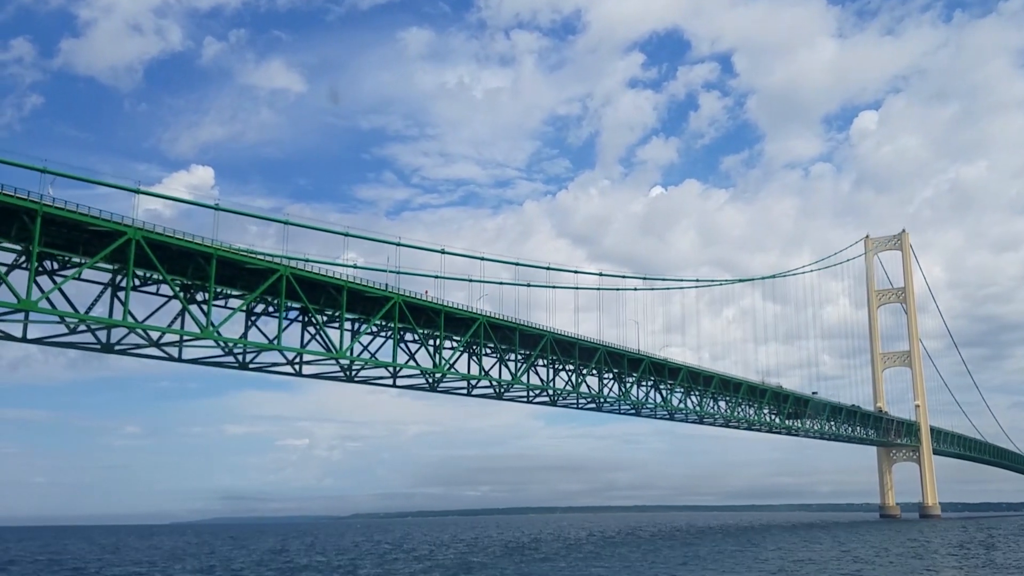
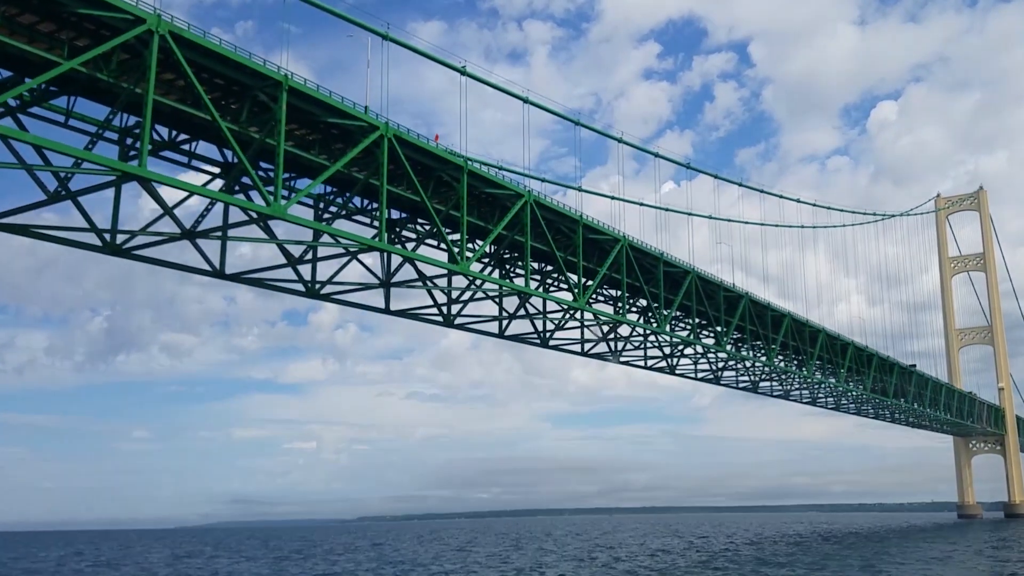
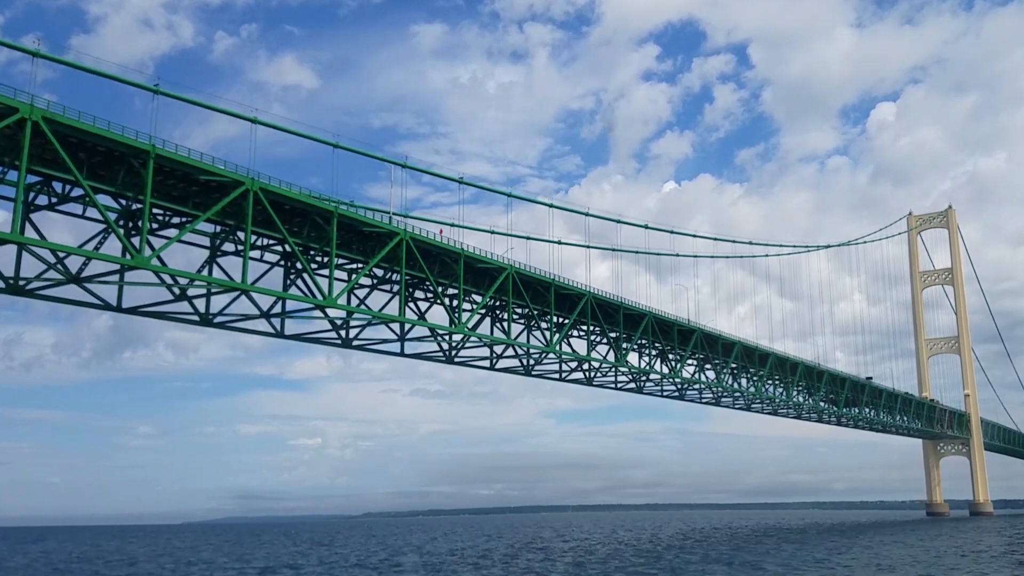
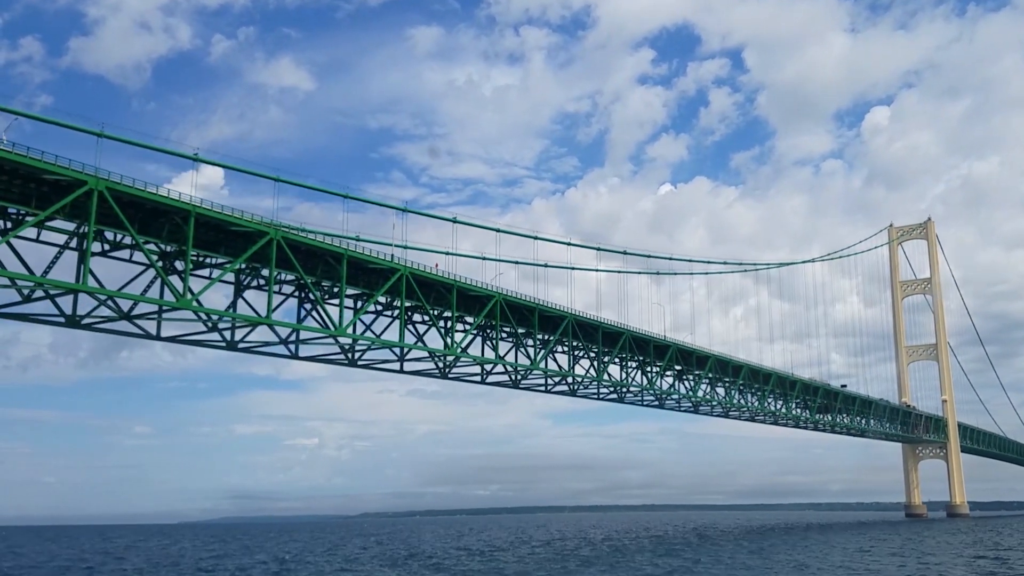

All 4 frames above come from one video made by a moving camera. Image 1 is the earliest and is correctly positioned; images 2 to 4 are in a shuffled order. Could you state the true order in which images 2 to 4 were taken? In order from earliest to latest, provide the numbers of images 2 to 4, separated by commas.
4, 3, 2
